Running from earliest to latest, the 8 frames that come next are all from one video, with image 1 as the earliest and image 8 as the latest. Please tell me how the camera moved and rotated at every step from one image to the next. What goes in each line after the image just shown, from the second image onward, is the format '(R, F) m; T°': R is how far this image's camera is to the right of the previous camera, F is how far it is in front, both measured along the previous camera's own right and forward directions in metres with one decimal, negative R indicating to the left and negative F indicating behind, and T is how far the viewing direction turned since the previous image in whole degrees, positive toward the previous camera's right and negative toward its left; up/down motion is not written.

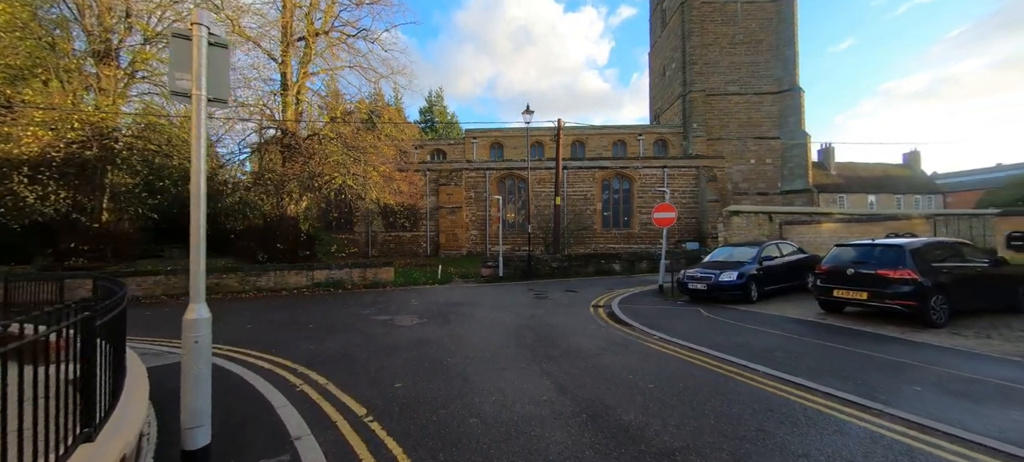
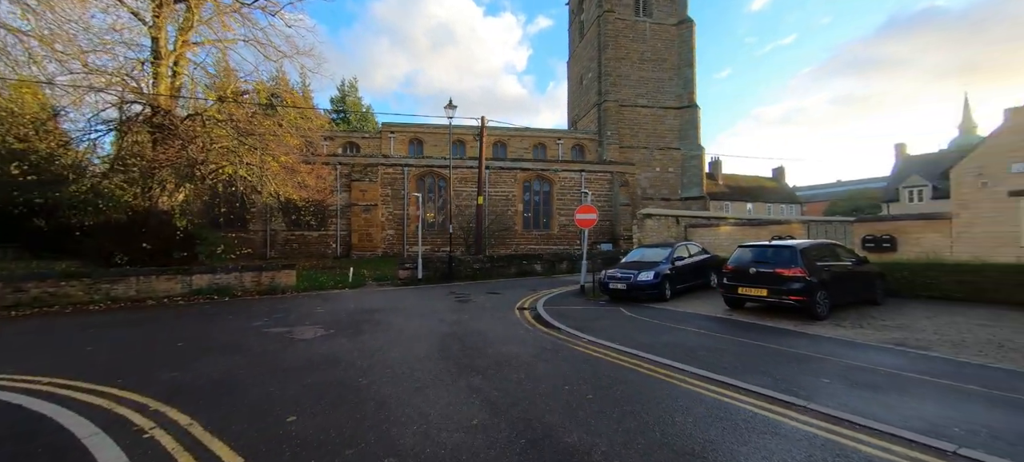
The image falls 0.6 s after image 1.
(-0.1, +0.6) m; +13°
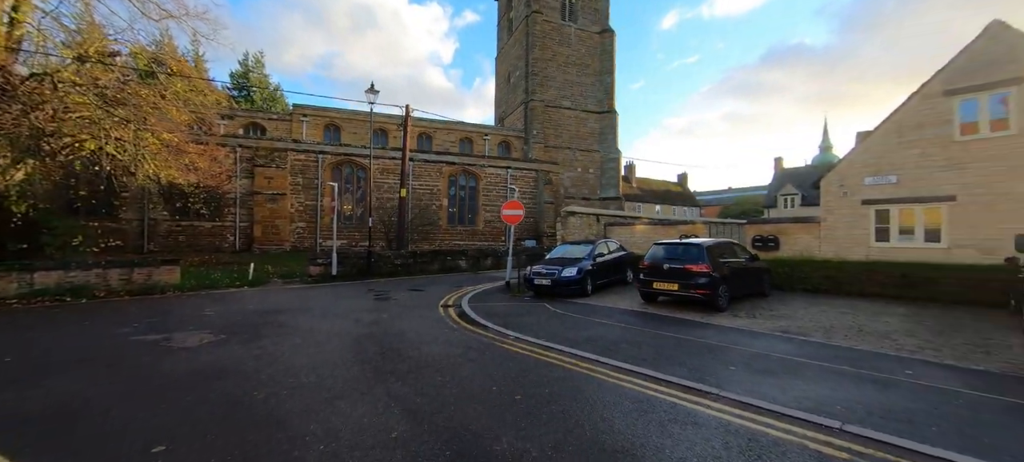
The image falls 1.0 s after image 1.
(0.0, +0.3) m; +12°
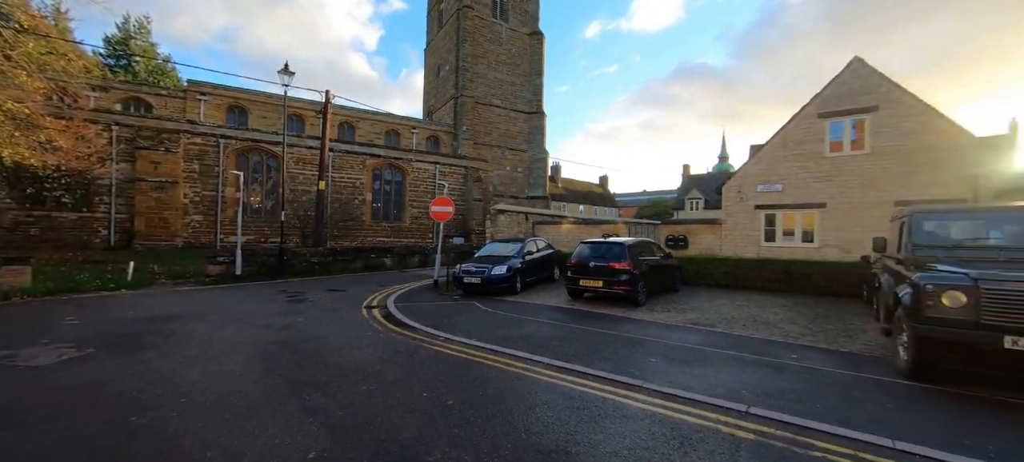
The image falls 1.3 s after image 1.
(-0.1, +0.2) m; +12°
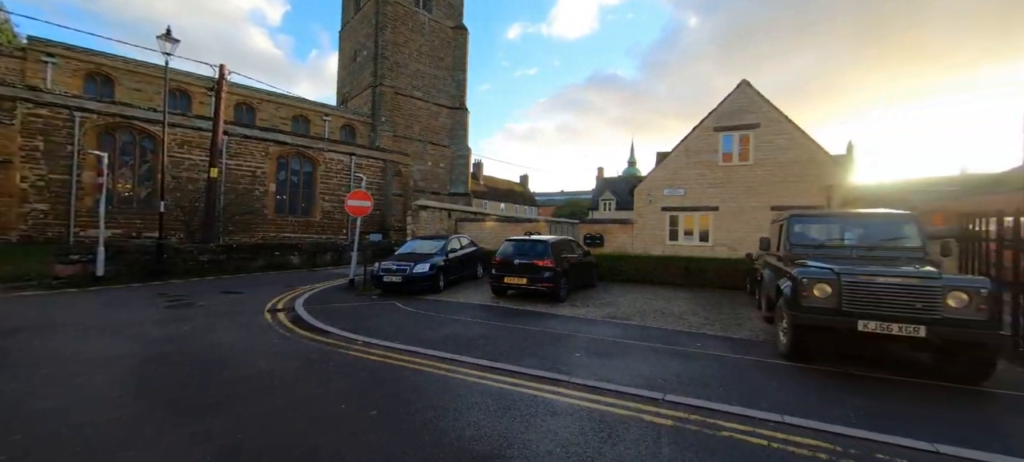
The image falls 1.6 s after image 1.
(-0.1, +0.2) m; +13°
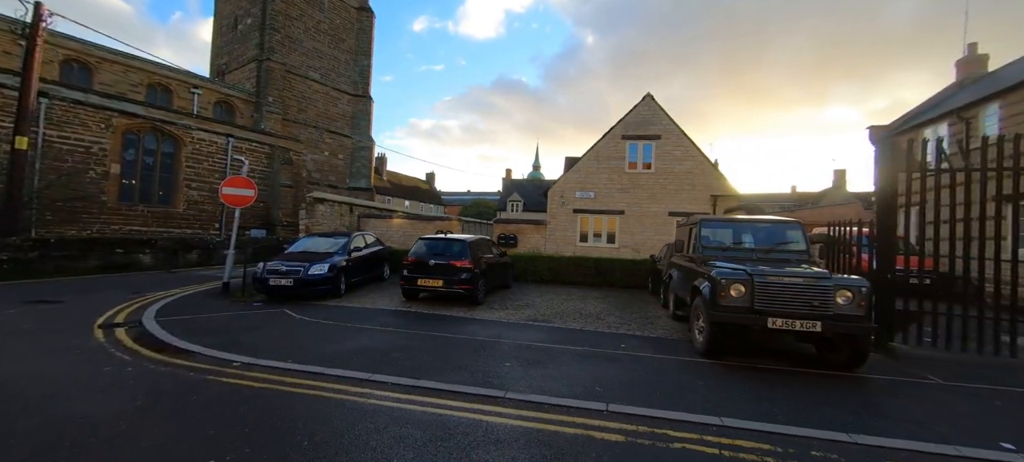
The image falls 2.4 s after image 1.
(-0.2, +0.6) m; +15°
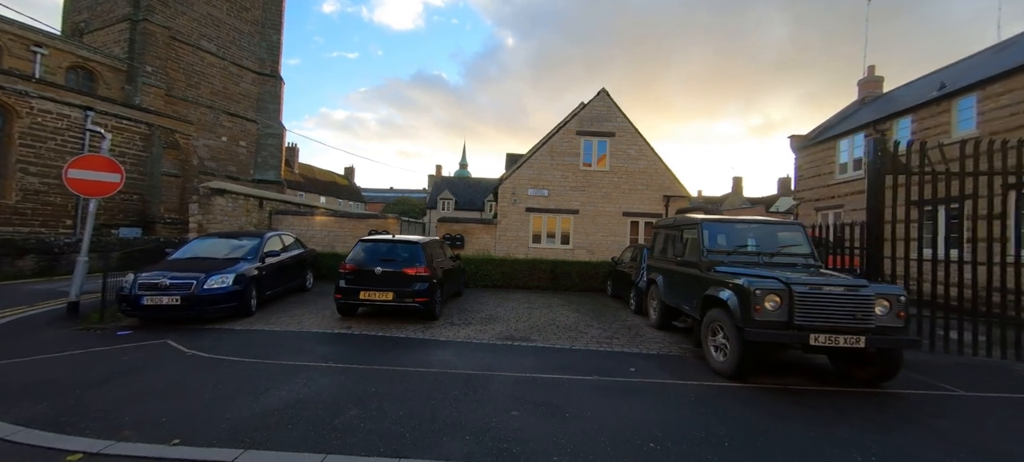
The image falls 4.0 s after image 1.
(-0.7, +1.1) m; +11°
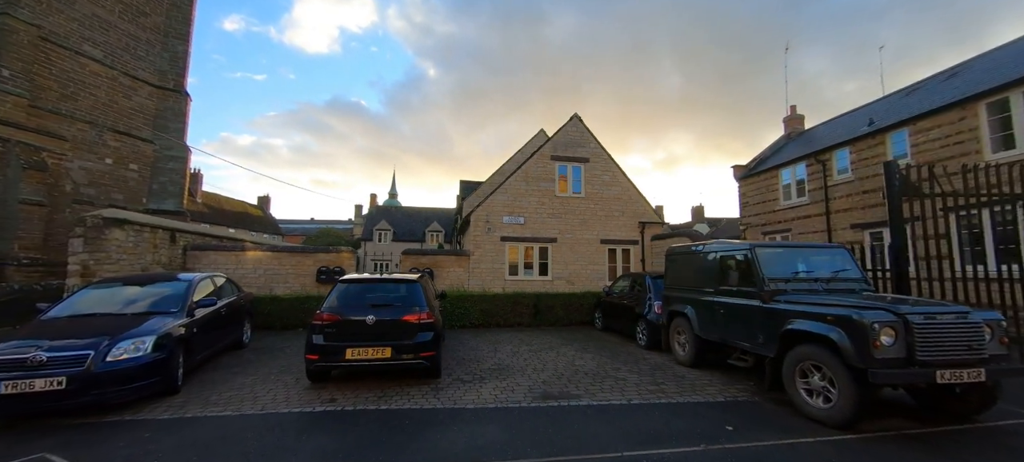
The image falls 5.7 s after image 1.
(-1.3, +0.9) m; +10°
